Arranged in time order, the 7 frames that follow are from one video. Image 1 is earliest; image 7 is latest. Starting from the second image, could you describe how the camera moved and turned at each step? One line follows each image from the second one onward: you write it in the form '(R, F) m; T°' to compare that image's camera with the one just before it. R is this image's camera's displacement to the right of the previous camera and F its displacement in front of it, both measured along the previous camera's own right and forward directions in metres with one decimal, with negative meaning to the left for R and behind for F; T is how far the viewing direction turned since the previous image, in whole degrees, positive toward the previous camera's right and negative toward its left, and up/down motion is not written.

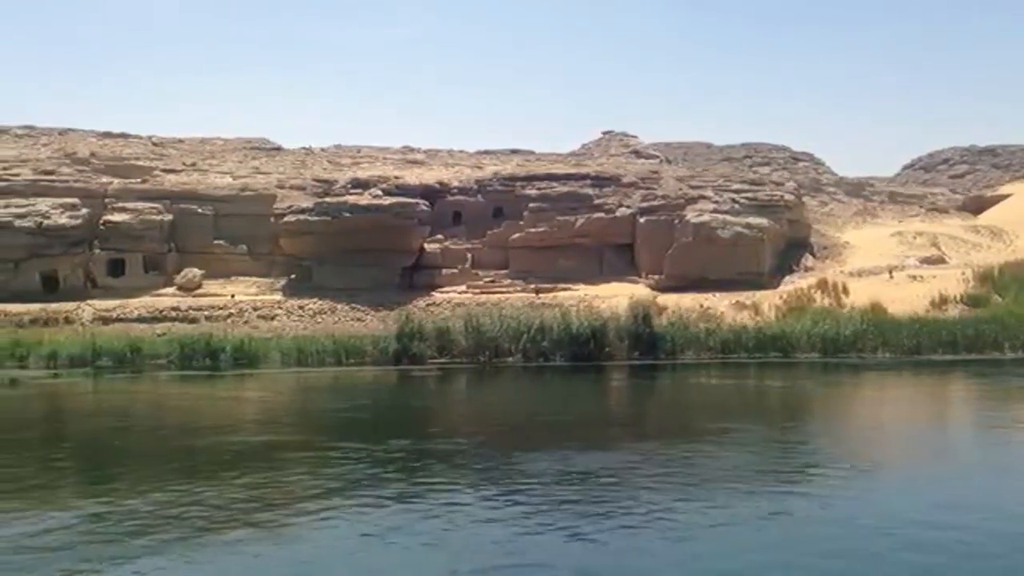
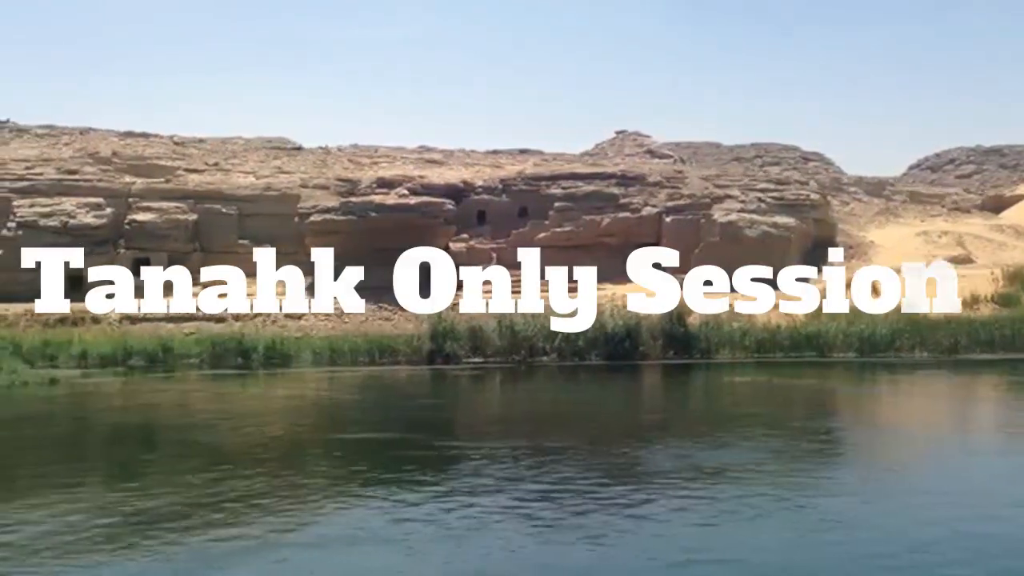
(-0.8, 0.0) m; 0°
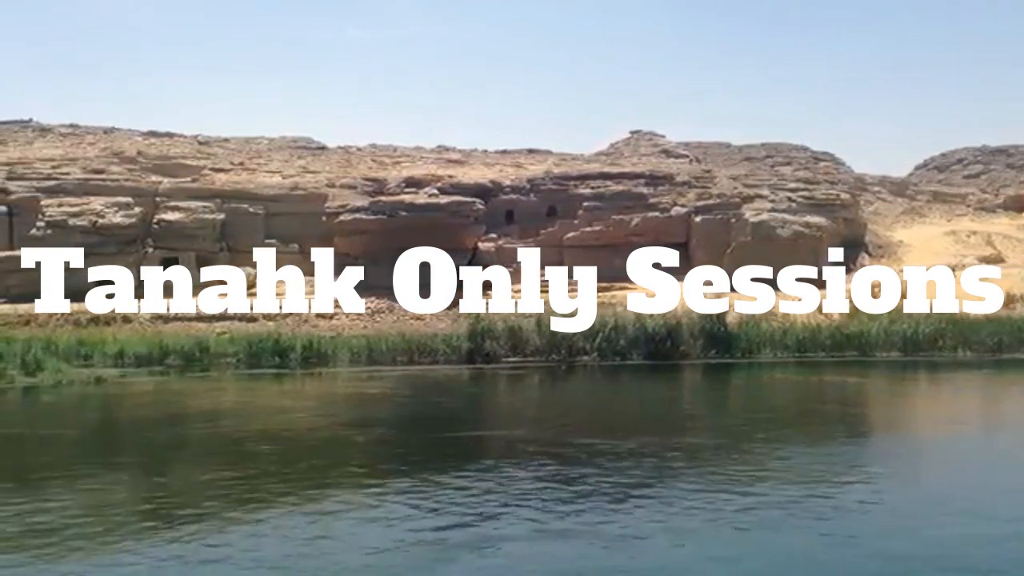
(-0.9, 0.0) m; 0°
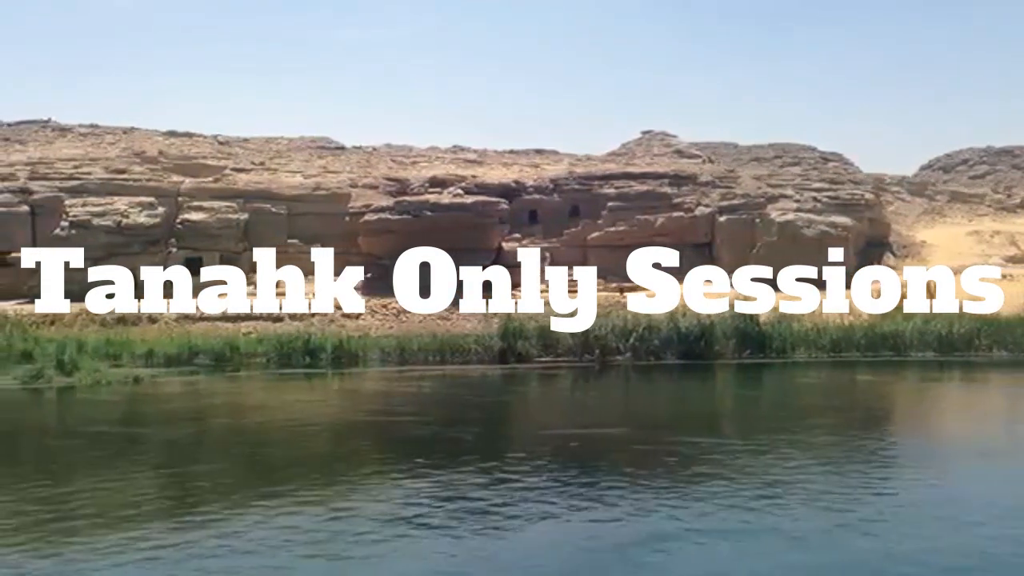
(-0.8, 0.0) m; 0°
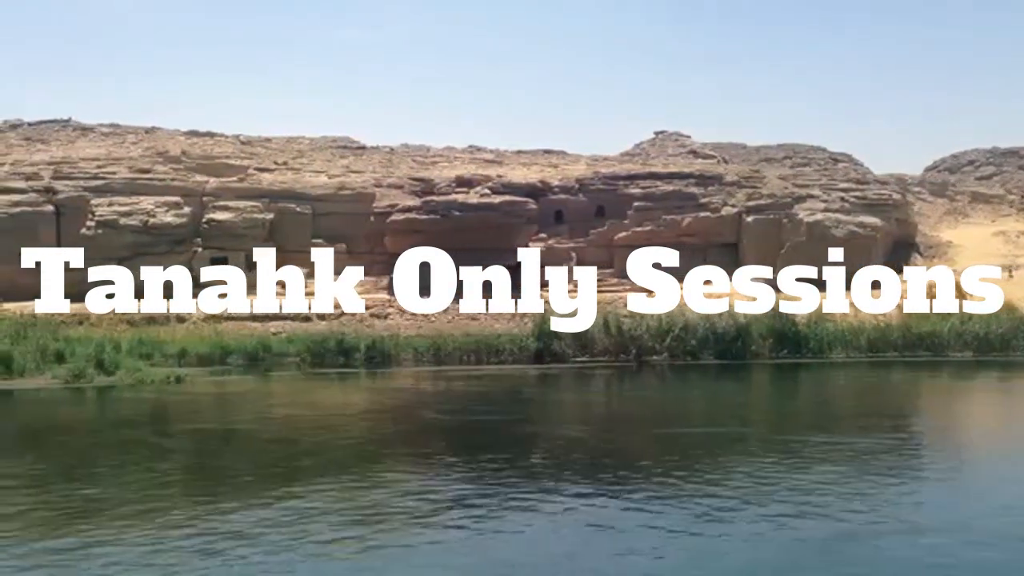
(-0.9, 0.0) m; 0°
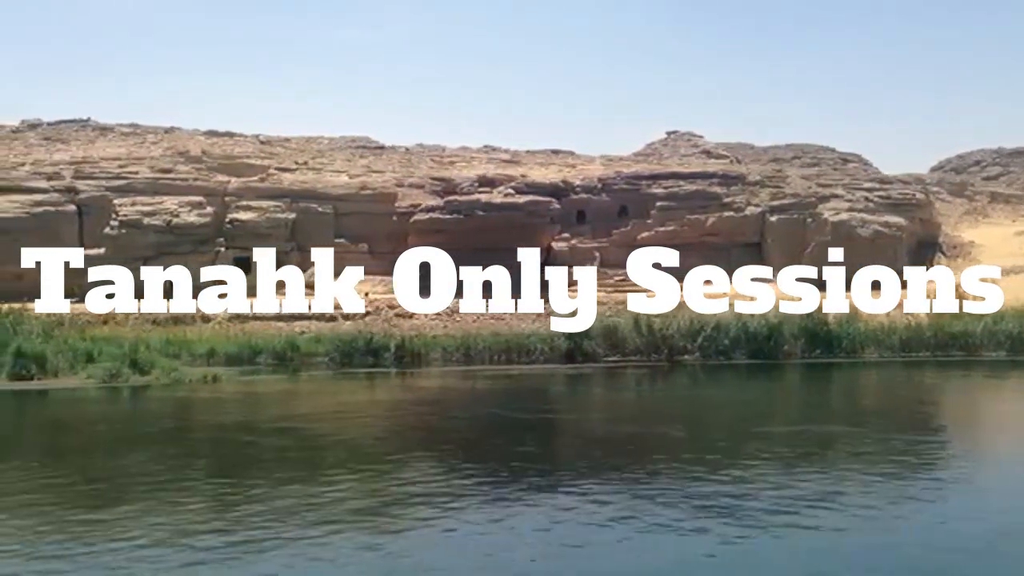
(-0.8, 0.0) m; 0°
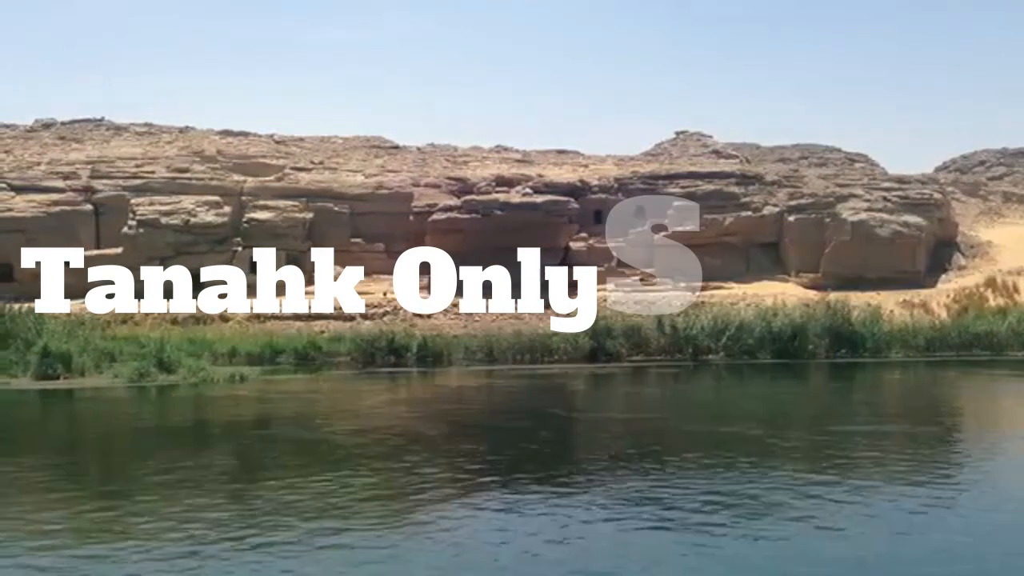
(-0.6, 0.0) m; 0°
